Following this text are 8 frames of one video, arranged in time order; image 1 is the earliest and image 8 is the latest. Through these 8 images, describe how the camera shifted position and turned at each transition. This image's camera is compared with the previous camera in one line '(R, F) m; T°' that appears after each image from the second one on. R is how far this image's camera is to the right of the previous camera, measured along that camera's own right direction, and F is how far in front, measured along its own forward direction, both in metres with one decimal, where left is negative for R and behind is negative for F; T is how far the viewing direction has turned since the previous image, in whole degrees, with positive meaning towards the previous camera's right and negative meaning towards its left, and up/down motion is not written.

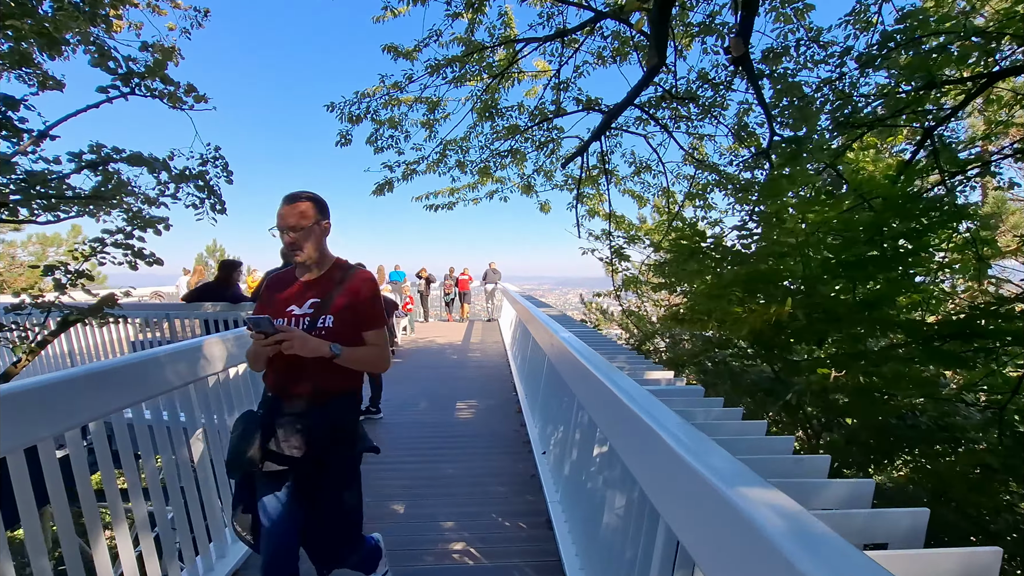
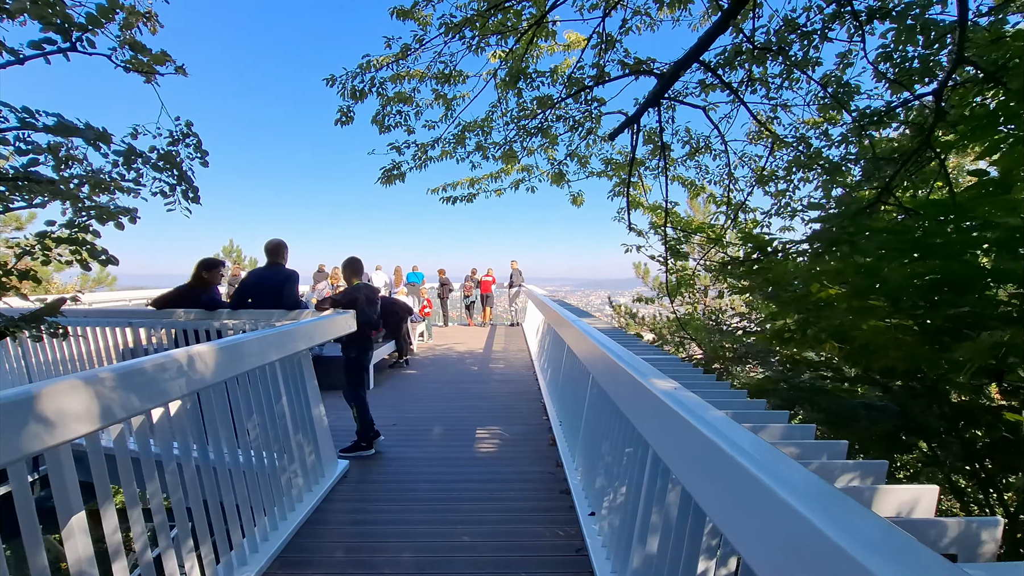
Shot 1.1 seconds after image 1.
(-0.1, +0.9) m; -2°
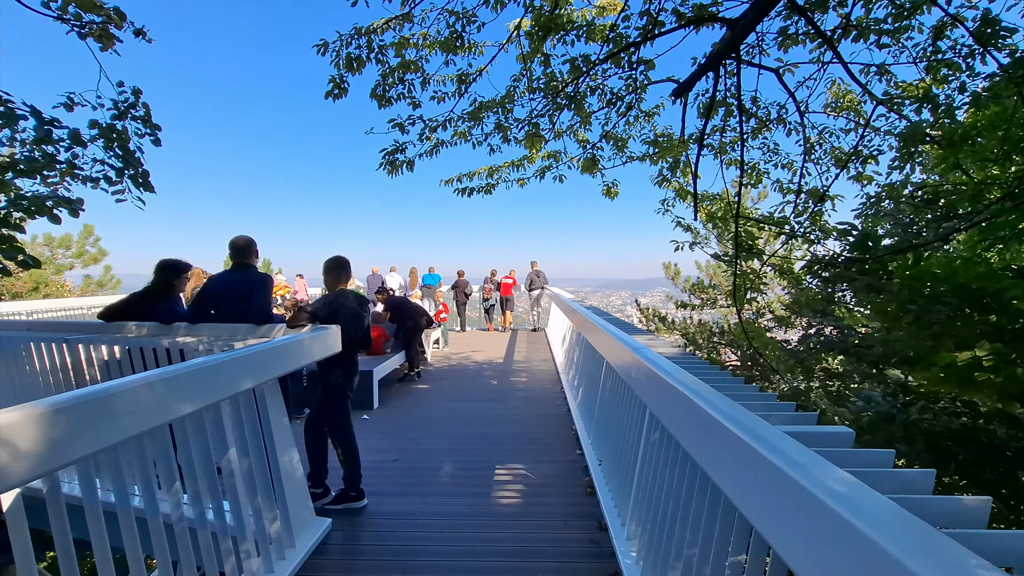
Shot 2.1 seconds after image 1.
(0.0, +0.8) m; -2°
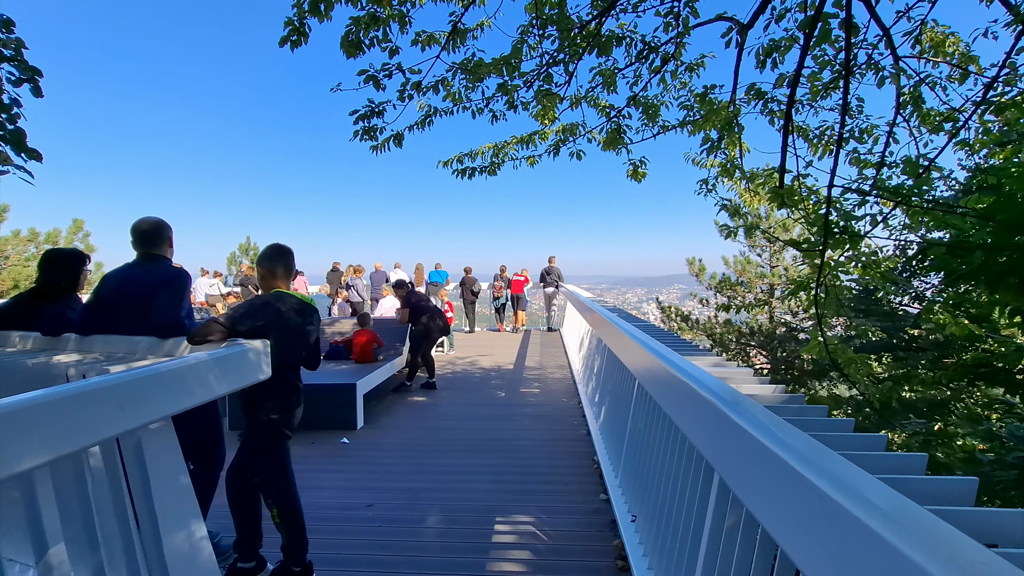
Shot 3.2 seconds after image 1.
(+0.1, +0.9) m; -2°
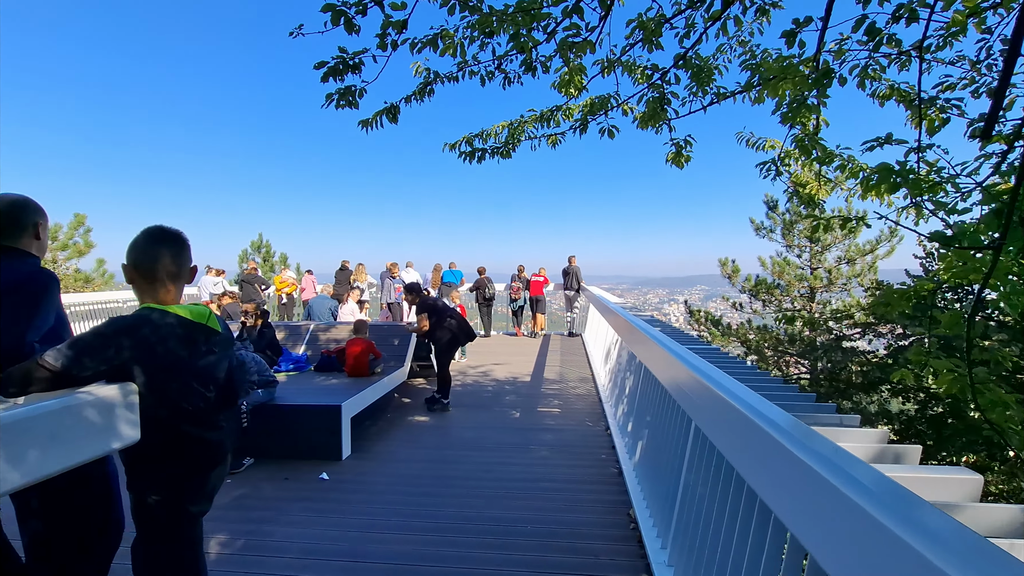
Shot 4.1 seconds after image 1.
(0.0, +0.8) m; -2°
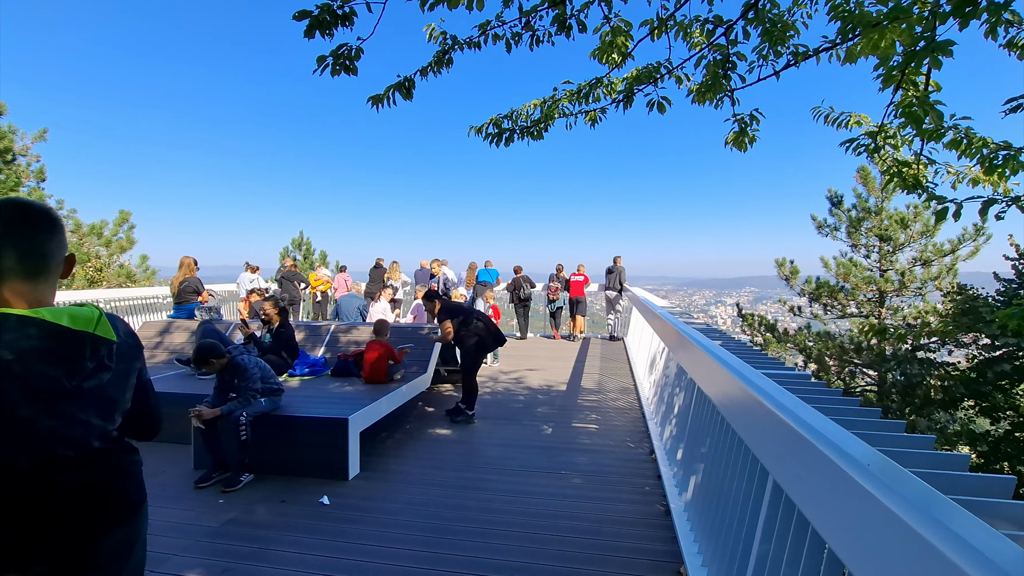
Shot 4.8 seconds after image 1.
(+0.1, +0.5) m; -5°
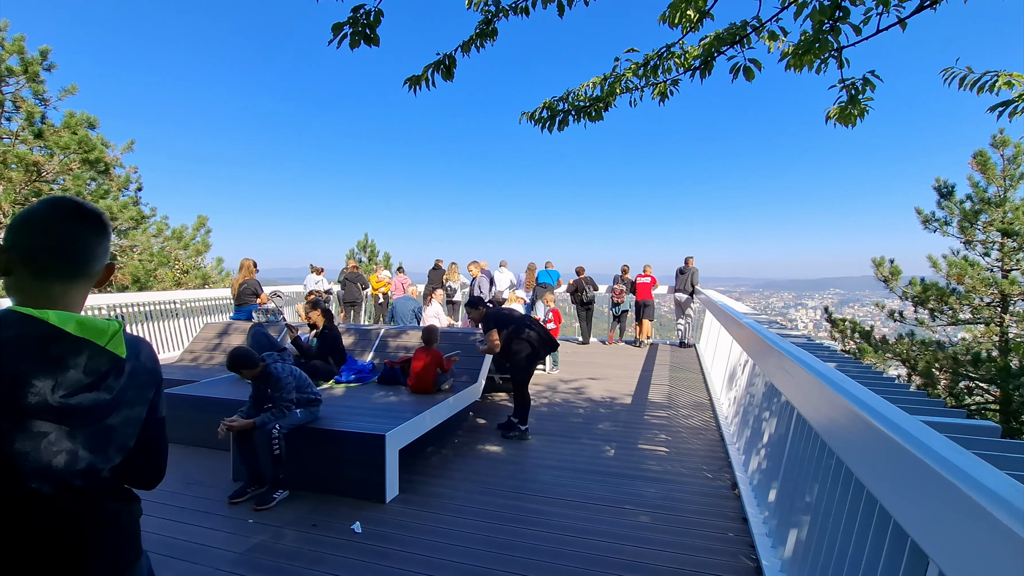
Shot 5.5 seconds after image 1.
(+0.1, +0.4) m; -7°
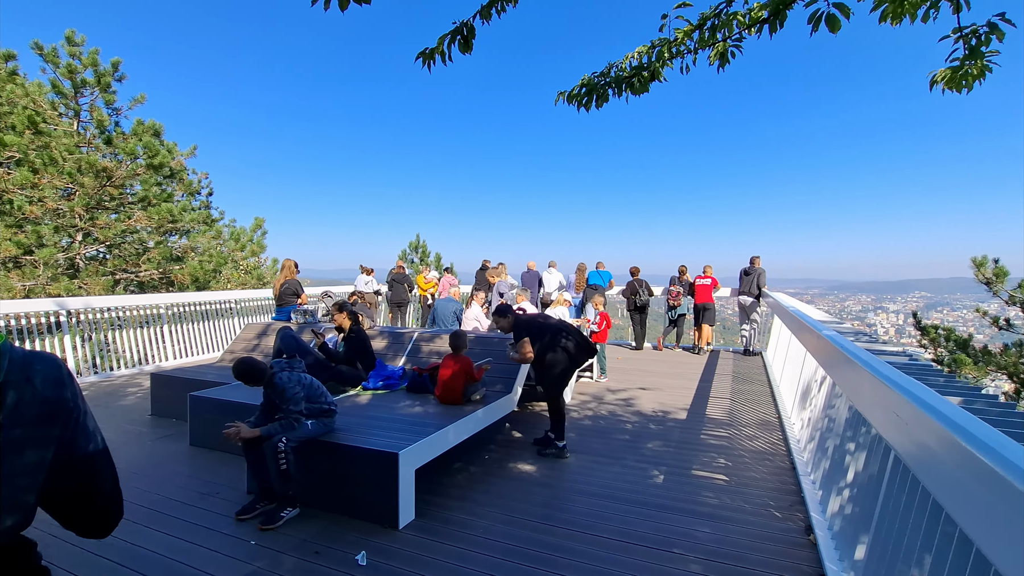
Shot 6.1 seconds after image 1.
(+0.1, +0.4) m; -6°
